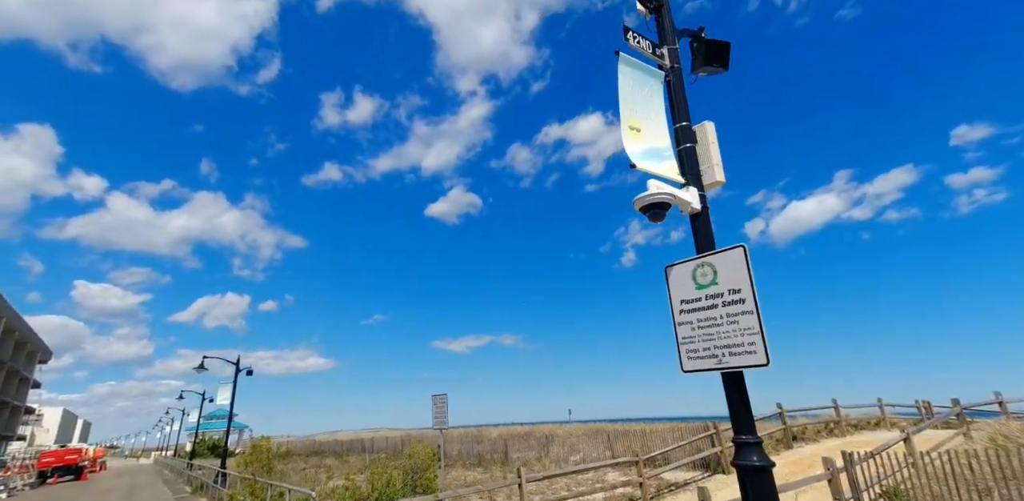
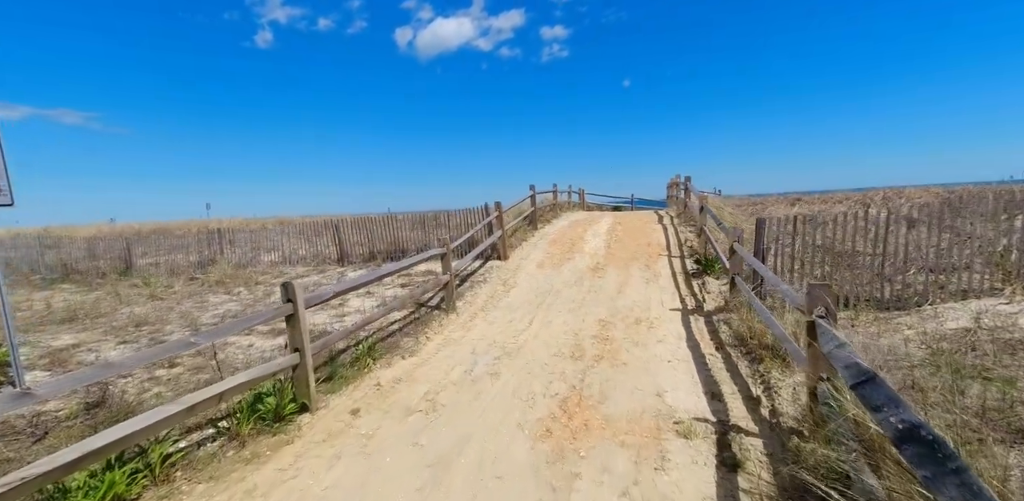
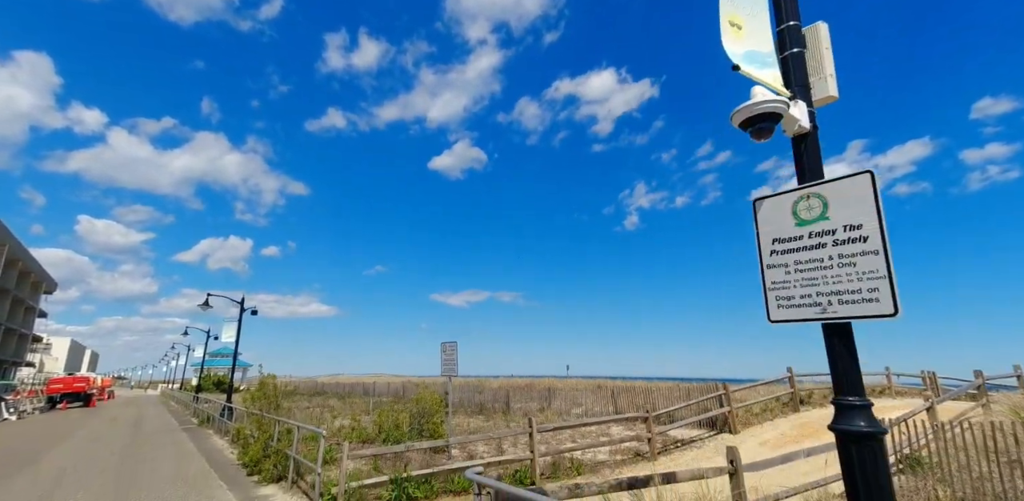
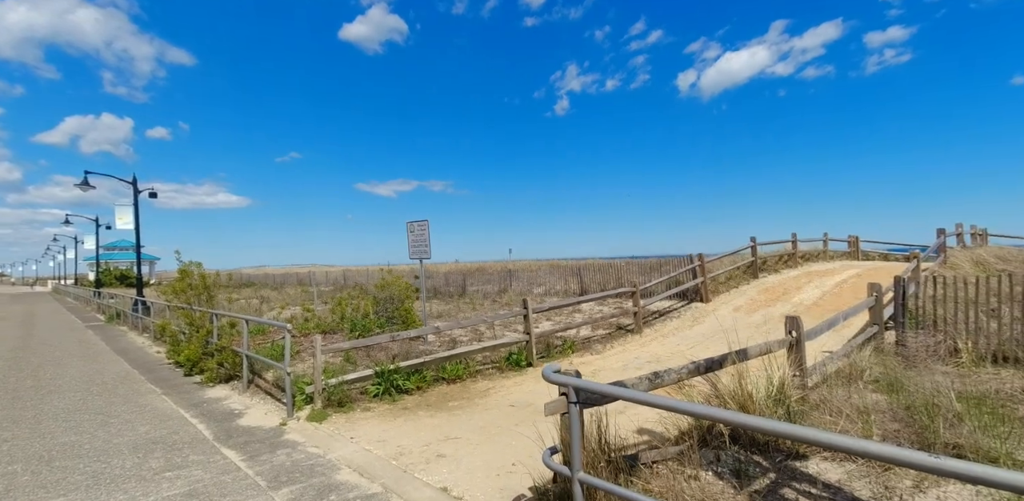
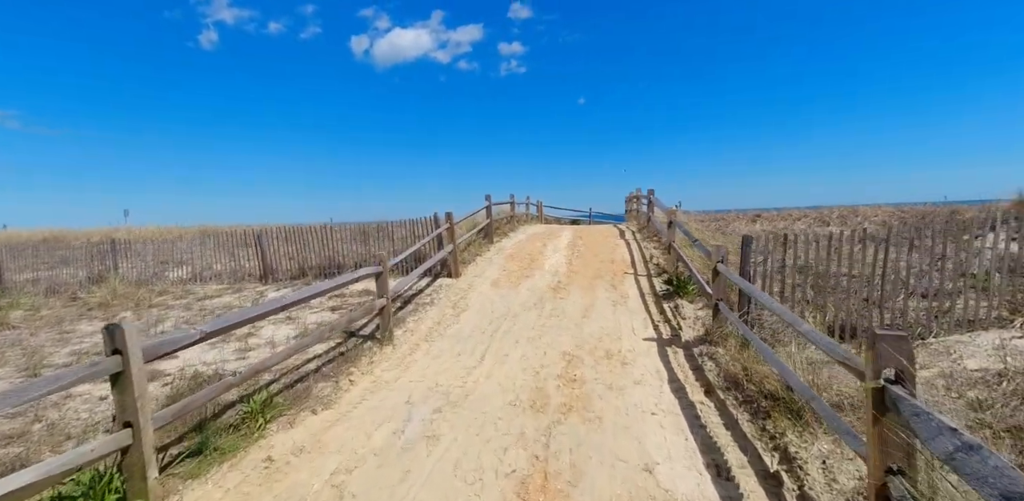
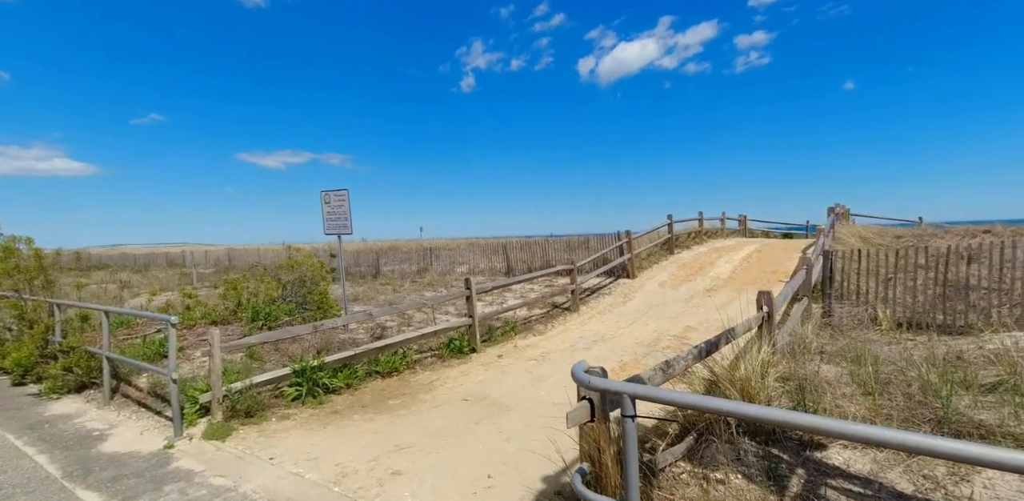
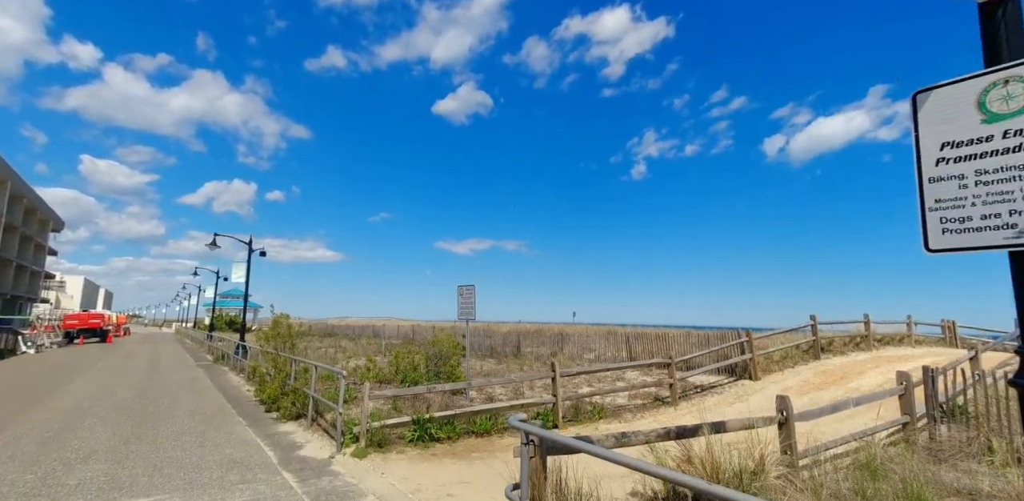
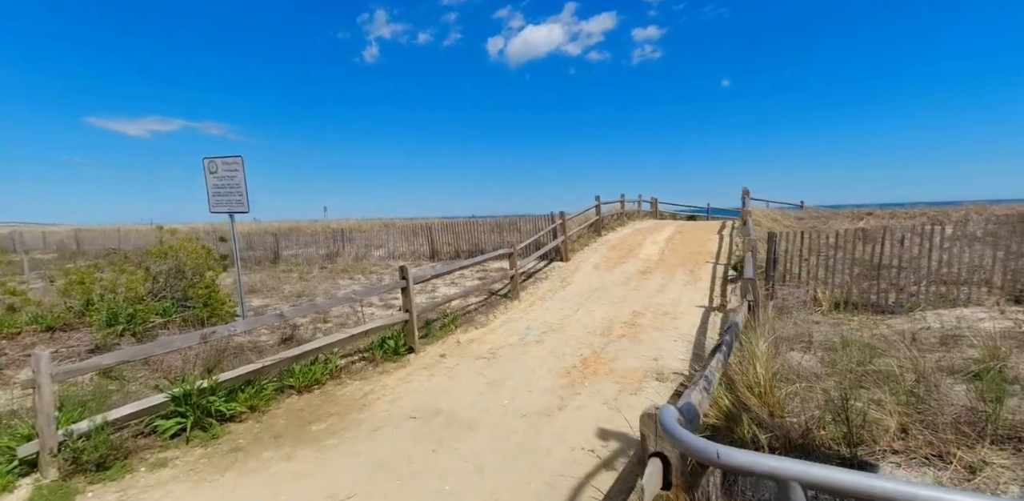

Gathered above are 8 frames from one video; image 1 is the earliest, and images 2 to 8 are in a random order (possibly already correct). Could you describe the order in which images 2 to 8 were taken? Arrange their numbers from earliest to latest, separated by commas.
3, 7, 4, 6, 8, 2, 5
